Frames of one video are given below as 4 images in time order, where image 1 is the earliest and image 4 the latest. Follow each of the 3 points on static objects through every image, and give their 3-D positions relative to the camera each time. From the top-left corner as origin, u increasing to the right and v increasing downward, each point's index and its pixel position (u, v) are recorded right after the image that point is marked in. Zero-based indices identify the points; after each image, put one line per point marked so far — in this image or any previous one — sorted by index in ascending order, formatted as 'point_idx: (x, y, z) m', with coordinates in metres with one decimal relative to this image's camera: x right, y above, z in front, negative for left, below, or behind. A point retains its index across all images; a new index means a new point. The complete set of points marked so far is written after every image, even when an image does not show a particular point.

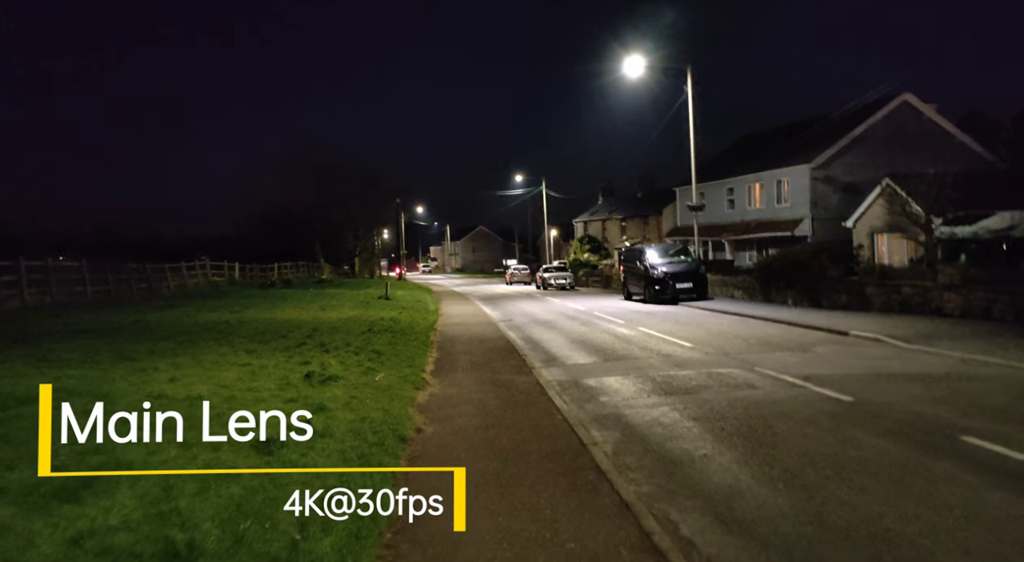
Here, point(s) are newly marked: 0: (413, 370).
0: (-1.8, -1.6, +12.3) m
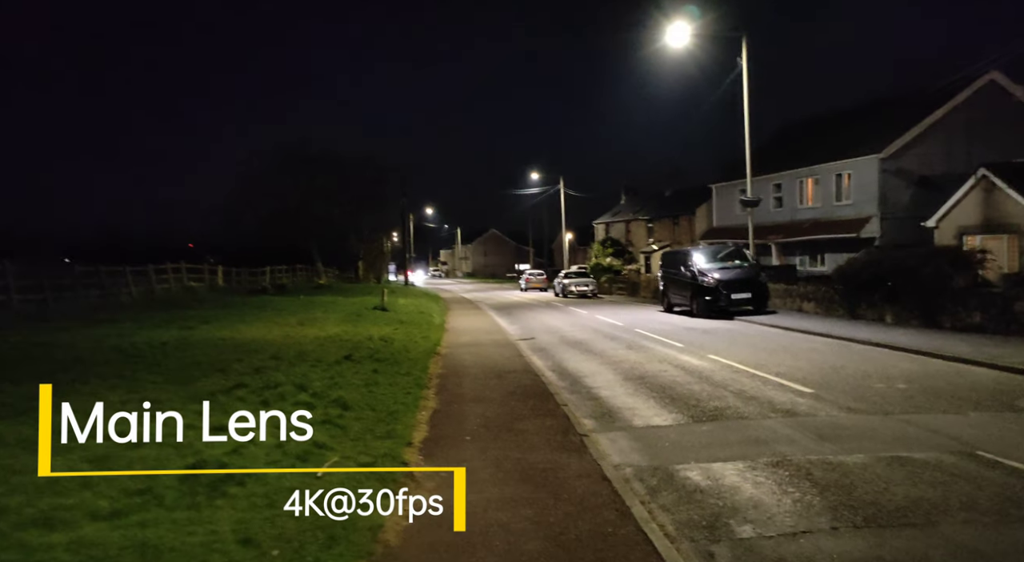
0: (-1.4, -1.8, +7.5) m
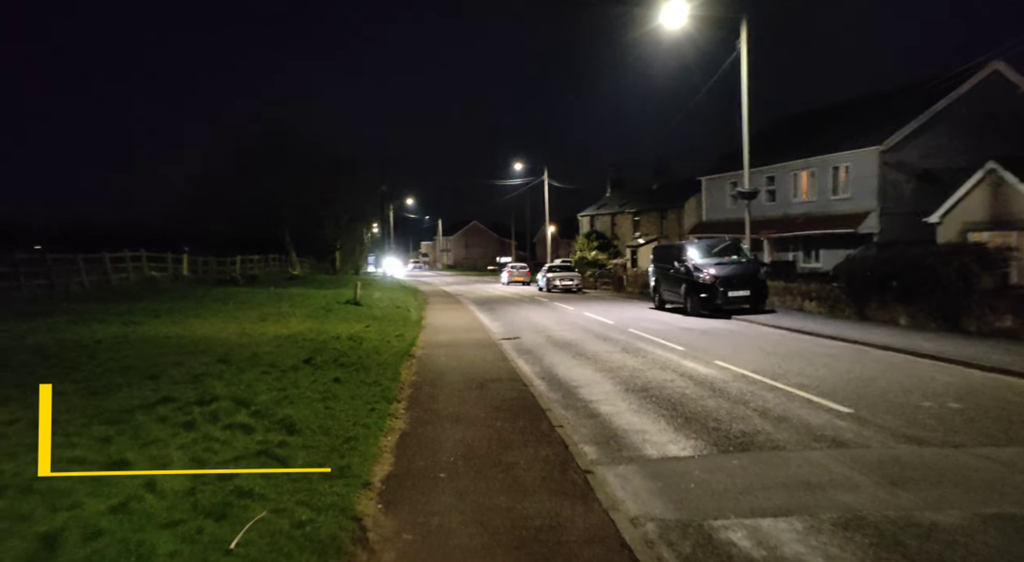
0: (-1.5, -1.8, +5.7) m
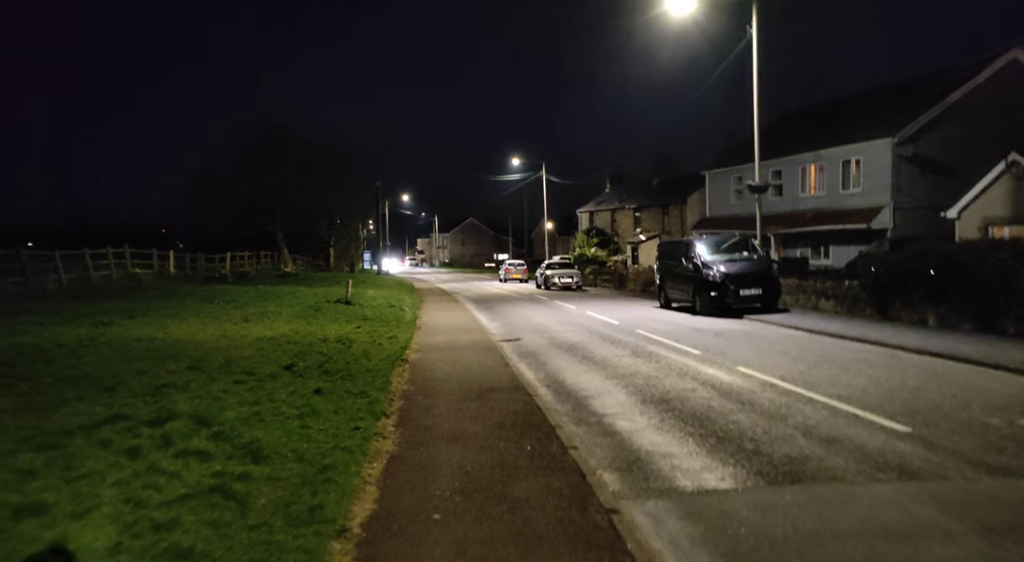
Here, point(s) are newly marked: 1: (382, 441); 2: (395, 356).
0: (-1.4, -1.8, +4.6) m
1: (-1.4, -1.7, +7.5) m
2: (-2.3, -1.5, +13.5) m
